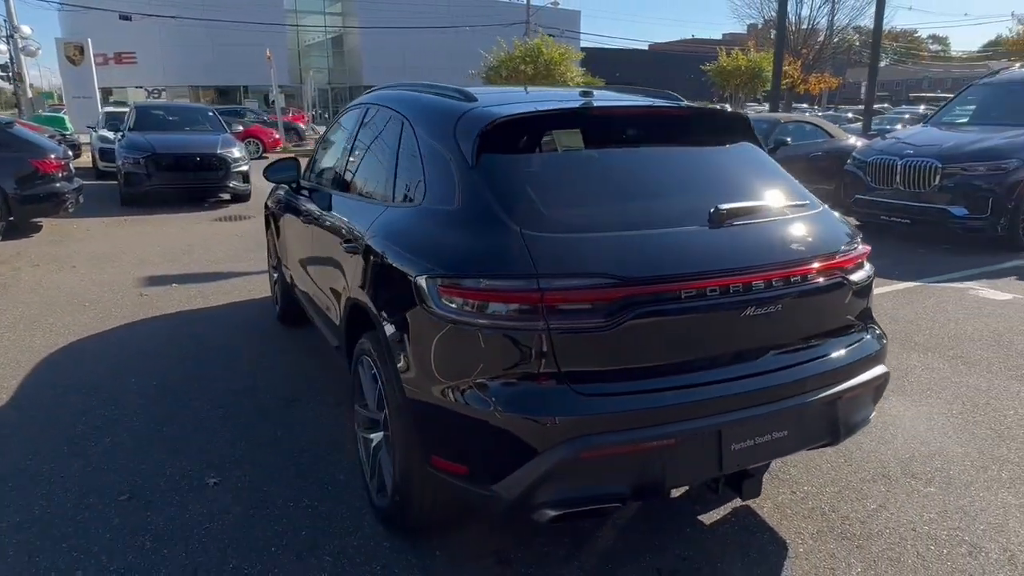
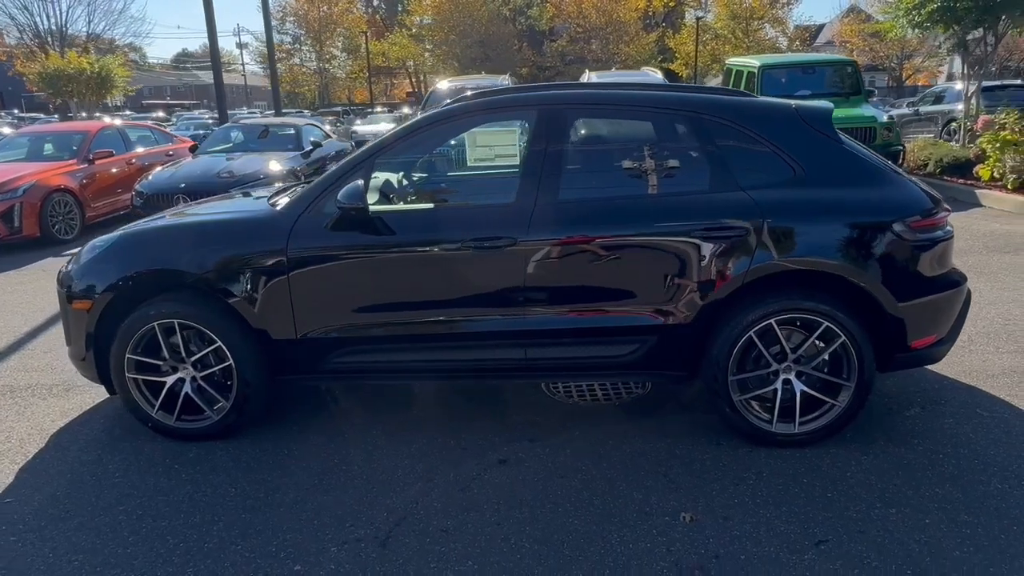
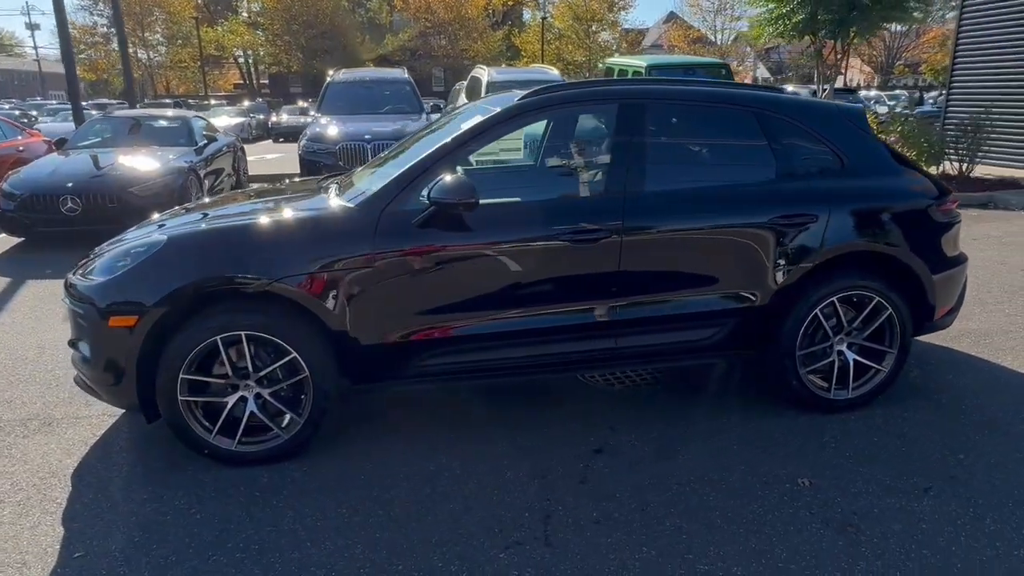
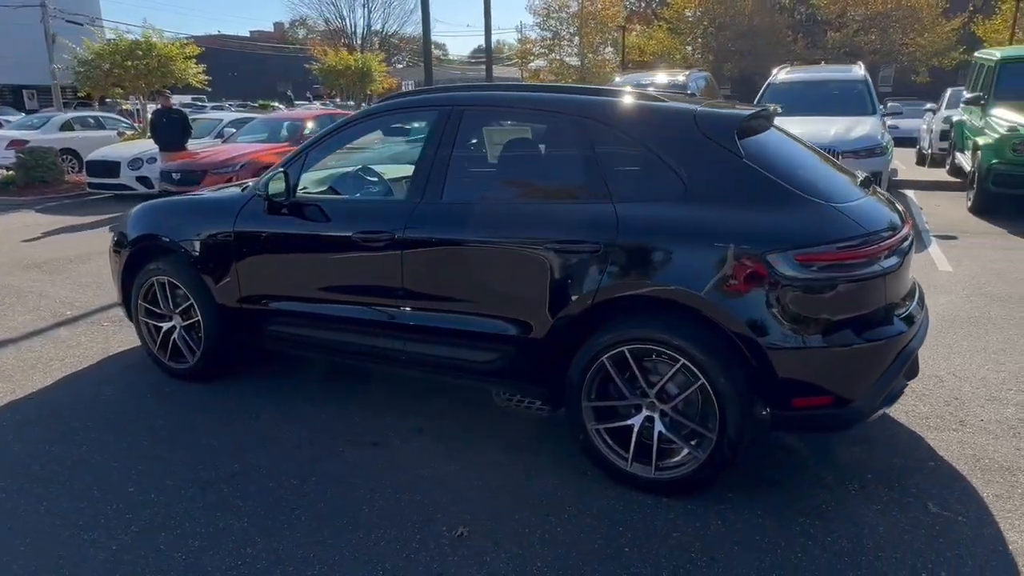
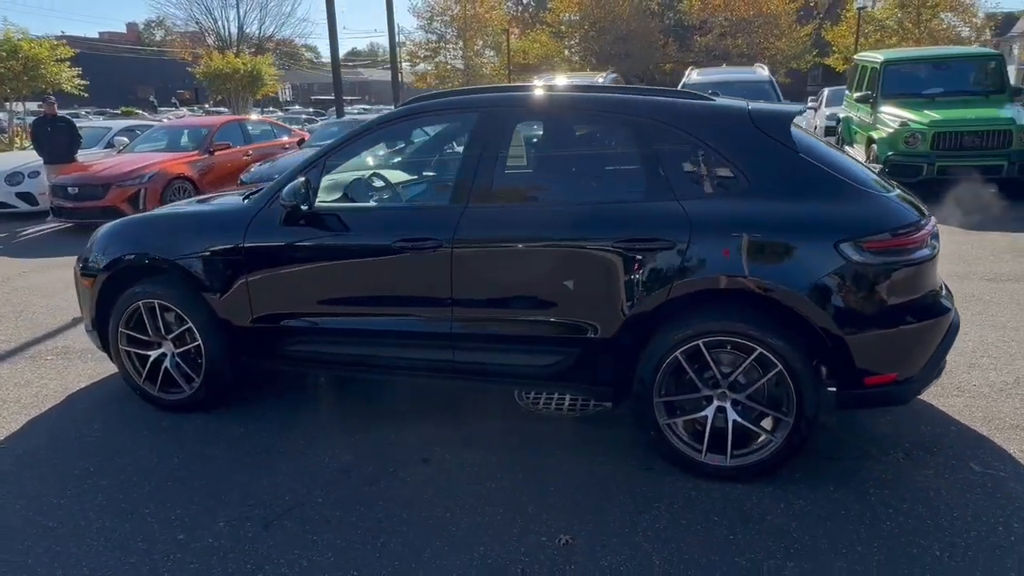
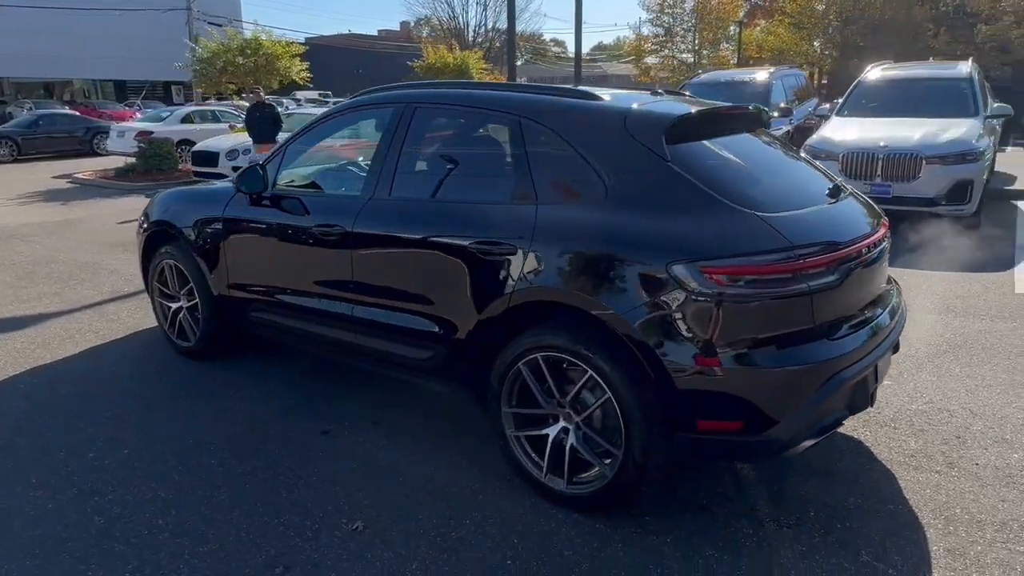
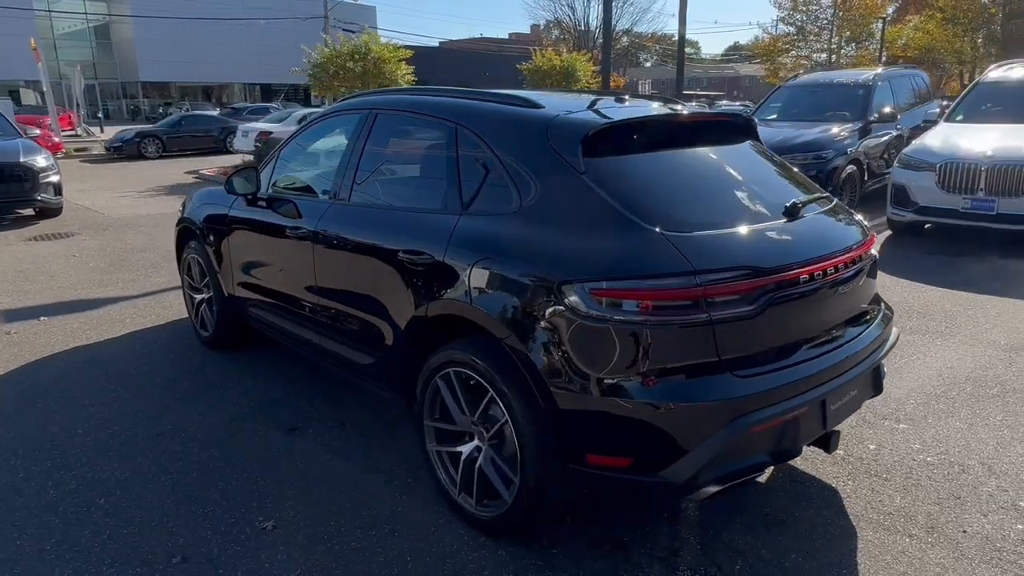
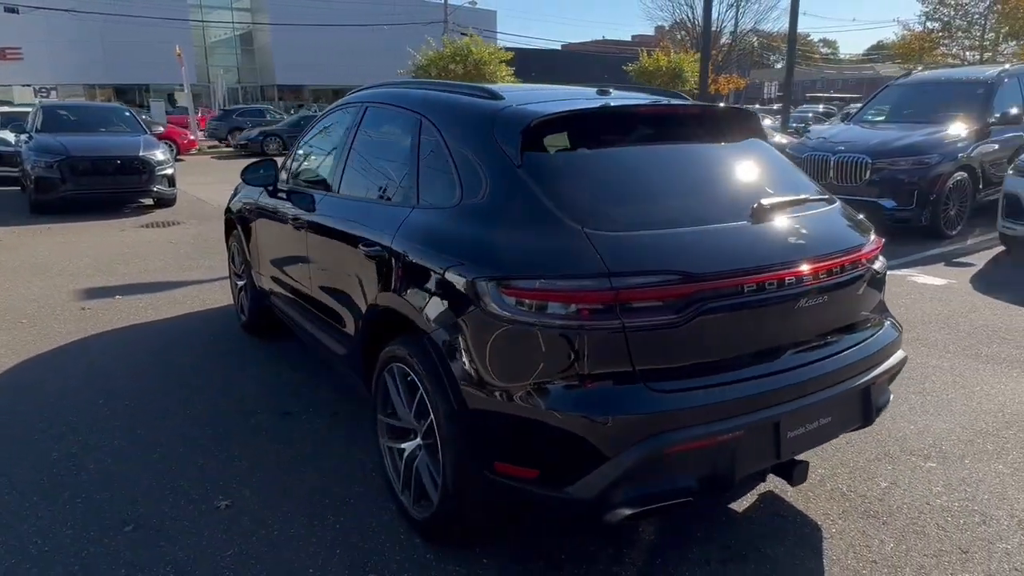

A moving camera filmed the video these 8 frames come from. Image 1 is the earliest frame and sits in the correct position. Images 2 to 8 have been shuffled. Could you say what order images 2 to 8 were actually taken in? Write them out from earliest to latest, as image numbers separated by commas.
8, 7, 6, 4, 5, 2, 3
